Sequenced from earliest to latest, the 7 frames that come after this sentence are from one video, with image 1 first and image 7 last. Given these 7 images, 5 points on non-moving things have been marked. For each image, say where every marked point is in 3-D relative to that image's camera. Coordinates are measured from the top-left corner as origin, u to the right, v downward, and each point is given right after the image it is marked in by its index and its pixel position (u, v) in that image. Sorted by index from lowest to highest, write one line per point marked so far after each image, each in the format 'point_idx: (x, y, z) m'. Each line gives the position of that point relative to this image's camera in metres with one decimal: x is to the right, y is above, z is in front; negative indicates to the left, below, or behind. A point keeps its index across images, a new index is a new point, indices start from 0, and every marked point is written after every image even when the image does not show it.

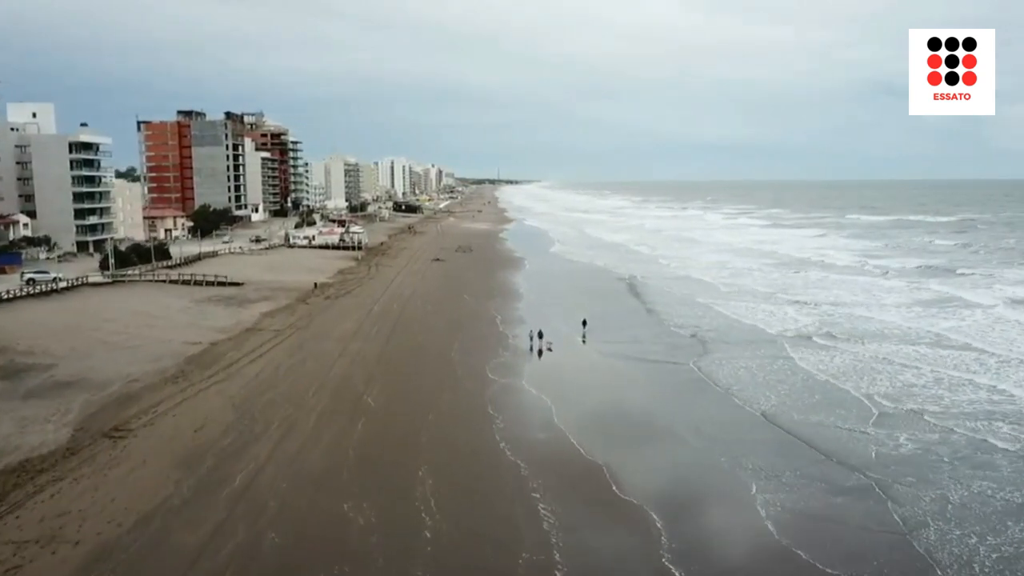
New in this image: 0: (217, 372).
0: (-7.4, -2.1, +17.3) m
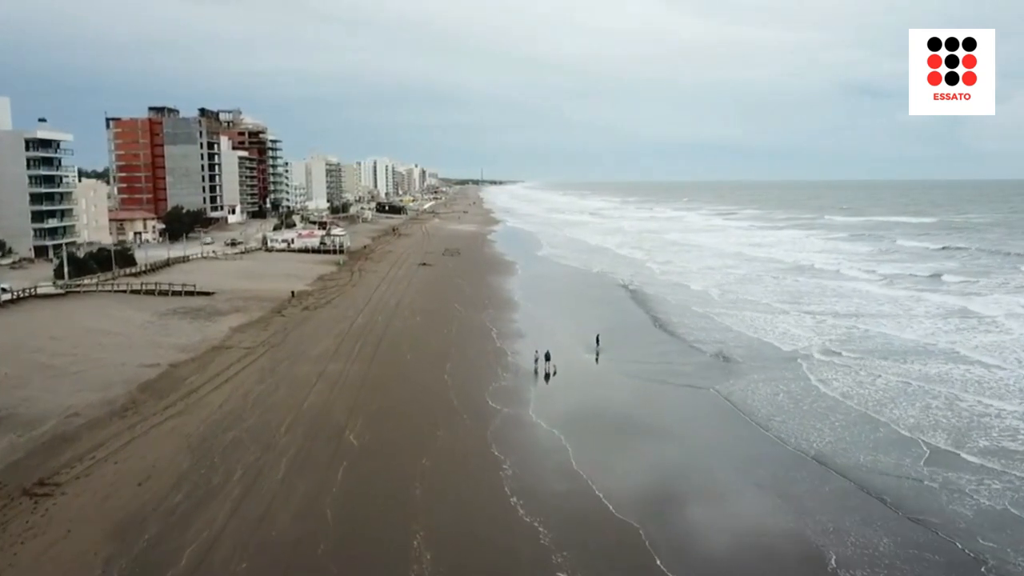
0: (-7.3, -2.5, +14.9) m
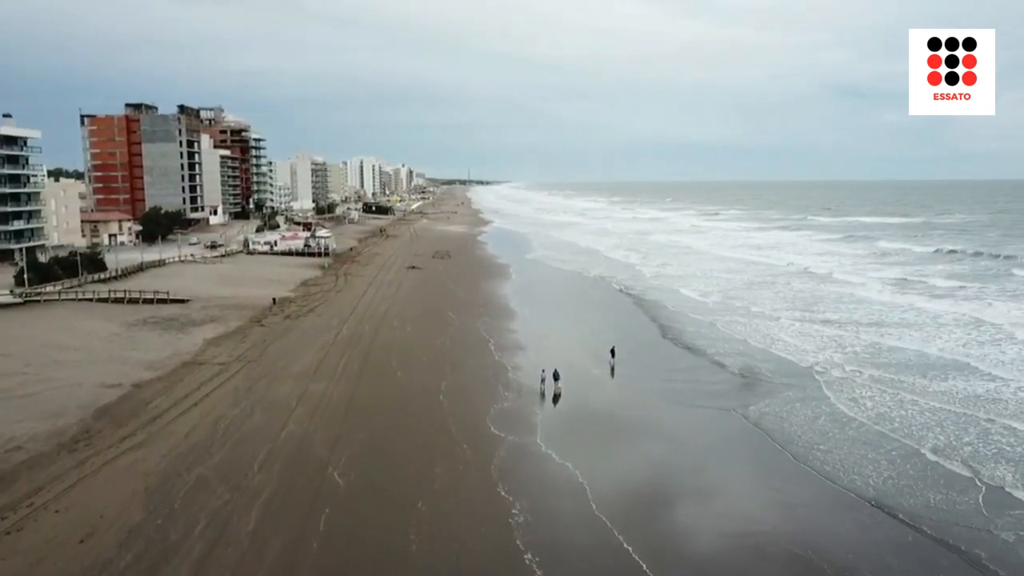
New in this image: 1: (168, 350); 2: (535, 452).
0: (-7.2, -2.8, +13.1) m
1: (-9.7, -1.8, +19.5) m
2: (+0.4, -3.0, +12.8) m
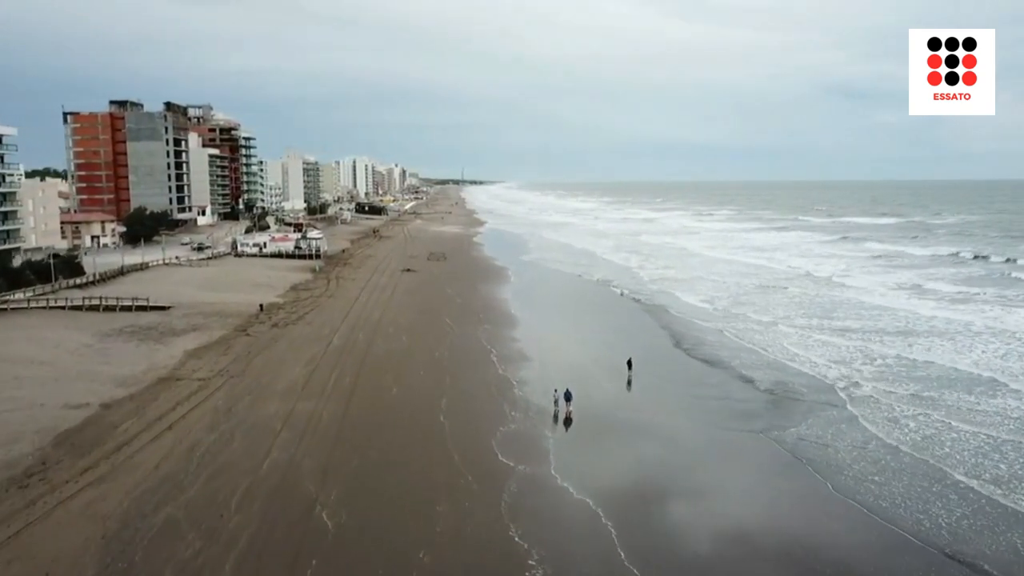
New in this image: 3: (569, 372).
0: (-7.0, -3.0, +11.6) m
1: (-9.6, -2.0, +18.0) m
2: (+0.6, -3.2, +11.4) m
3: (+1.5, -2.2, +18.2) m
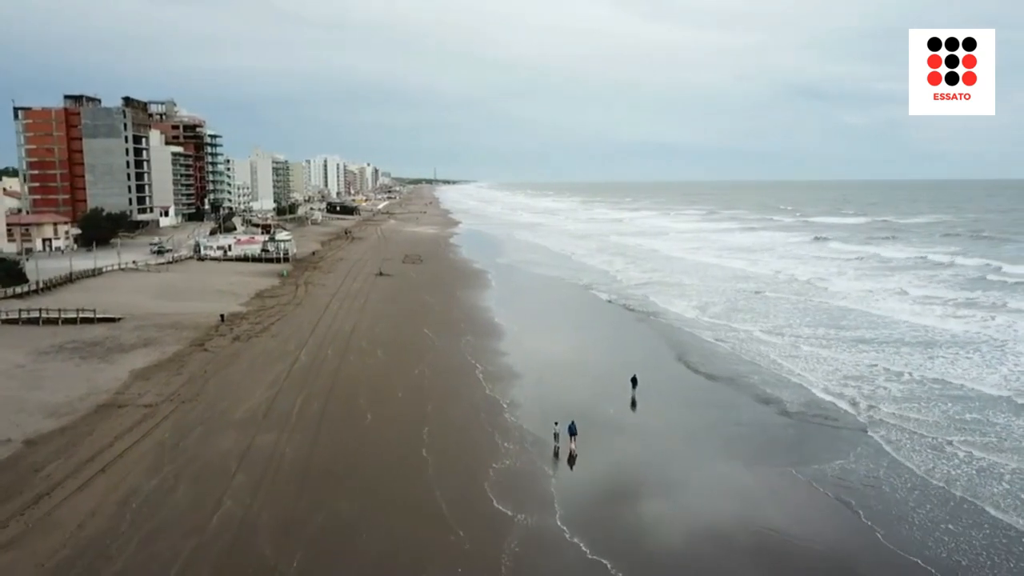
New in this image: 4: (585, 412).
0: (-7.0, -3.3, +9.6) m
1: (-9.8, -2.3, +15.9) m
2: (+0.6, -3.5, +9.7) m
3: (+1.2, -2.5, +16.5) m
4: (+1.6, -2.7, +14.8) m
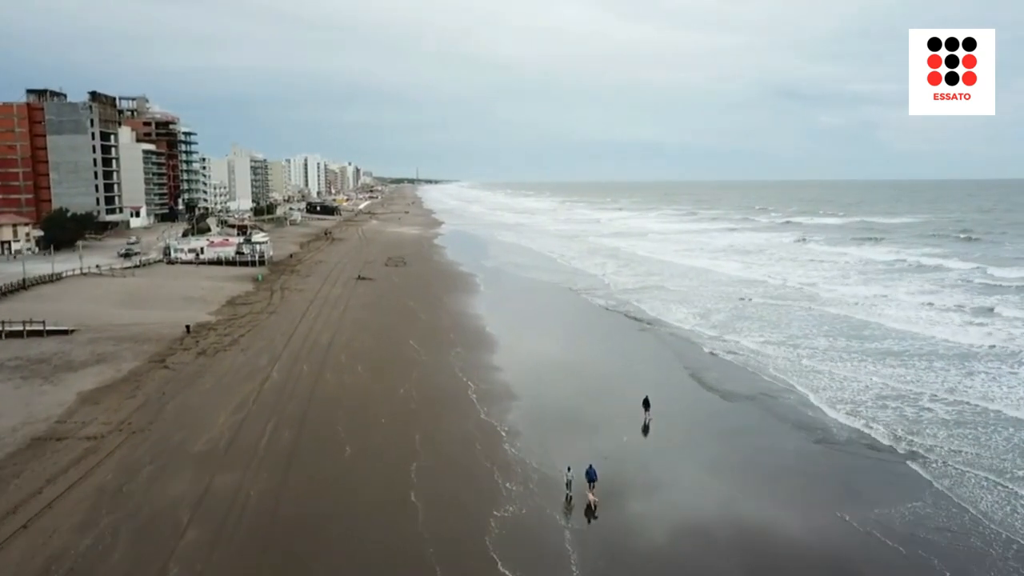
0: (-6.9, -3.5, +7.7) m
1: (-9.9, -2.5, +13.8) m
2: (+0.7, -3.7, +7.9) m
3: (+1.2, -2.7, +14.7) m
4: (+1.6, -2.9, +13.0) m
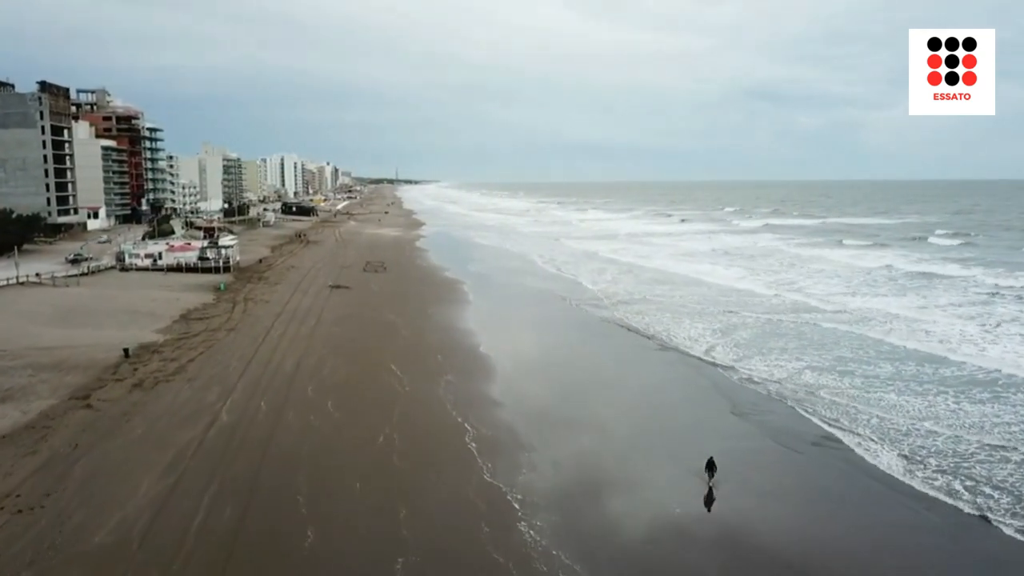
0: (-6.5, -3.9, +4.3) m
1: (-9.6, -3.0, +10.4) m
2: (+1.1, -4.1, +4.7) m
3: (+1.4, -3.1, +11.6) m
4: (+1.8, -3.3, +9.9) m
